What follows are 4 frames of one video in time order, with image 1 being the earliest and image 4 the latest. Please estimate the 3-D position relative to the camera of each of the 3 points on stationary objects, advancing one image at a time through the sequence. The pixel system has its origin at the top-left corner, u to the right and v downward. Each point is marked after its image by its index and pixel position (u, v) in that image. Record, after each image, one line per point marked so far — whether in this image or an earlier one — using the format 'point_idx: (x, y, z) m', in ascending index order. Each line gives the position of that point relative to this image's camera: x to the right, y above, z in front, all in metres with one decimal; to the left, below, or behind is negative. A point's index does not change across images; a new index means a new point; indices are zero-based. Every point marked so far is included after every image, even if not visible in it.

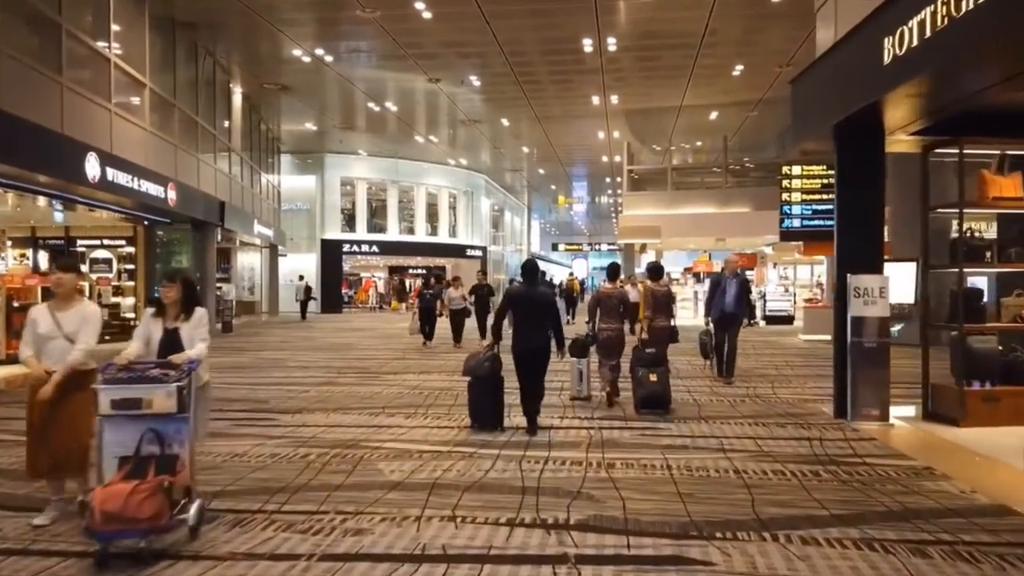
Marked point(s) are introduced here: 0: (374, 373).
0: (-2.1, -1.3, +11.6) m
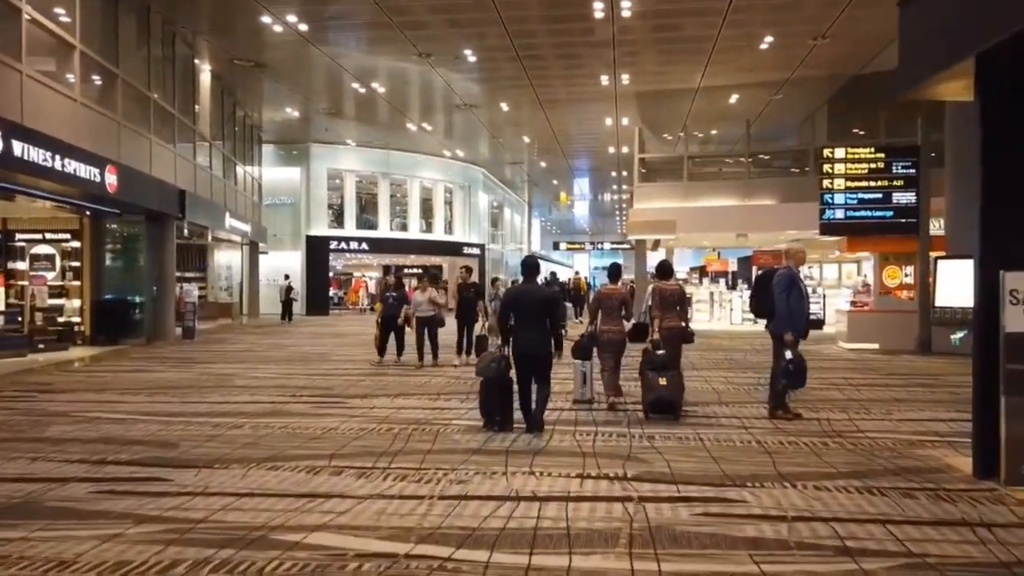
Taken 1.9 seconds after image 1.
0: (-2.2, -1.4, +9.2) m
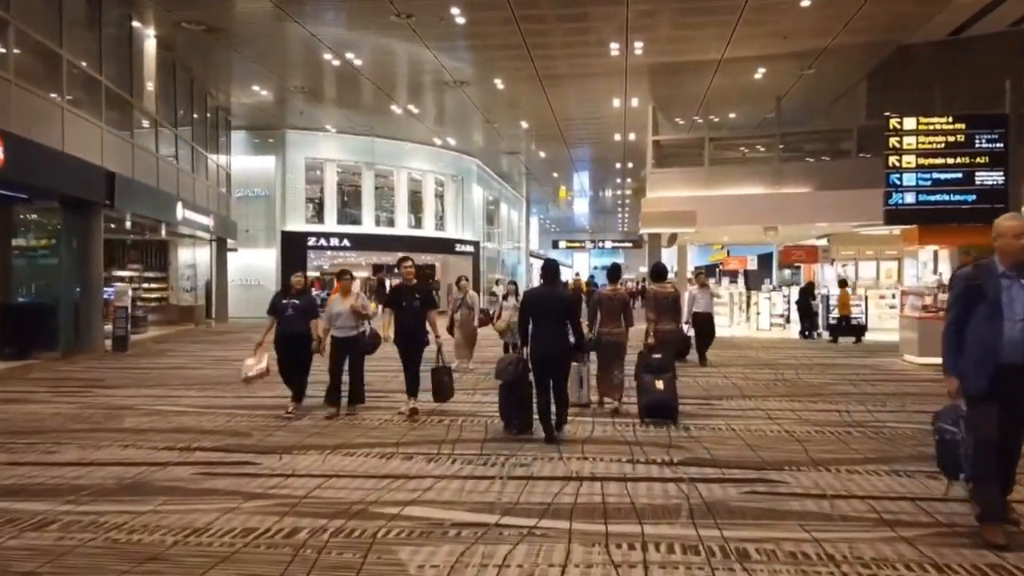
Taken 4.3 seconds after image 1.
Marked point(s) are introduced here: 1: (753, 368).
0: (-2.2, -1.4, +6.2) m
1: (+4.0, -1.3, +12.6) m
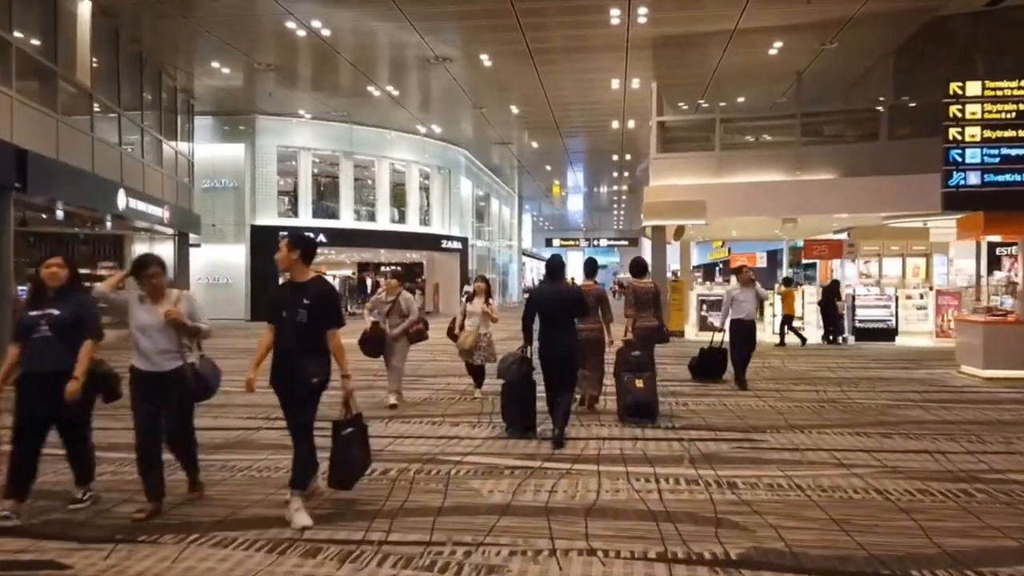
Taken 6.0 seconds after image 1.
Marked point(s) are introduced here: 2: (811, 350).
0: (-2.4, -1.4, +4.0) m
1: (+3.8, -1.3, +10.4) m
2: (+6.2, -1.3, +15.8) m
